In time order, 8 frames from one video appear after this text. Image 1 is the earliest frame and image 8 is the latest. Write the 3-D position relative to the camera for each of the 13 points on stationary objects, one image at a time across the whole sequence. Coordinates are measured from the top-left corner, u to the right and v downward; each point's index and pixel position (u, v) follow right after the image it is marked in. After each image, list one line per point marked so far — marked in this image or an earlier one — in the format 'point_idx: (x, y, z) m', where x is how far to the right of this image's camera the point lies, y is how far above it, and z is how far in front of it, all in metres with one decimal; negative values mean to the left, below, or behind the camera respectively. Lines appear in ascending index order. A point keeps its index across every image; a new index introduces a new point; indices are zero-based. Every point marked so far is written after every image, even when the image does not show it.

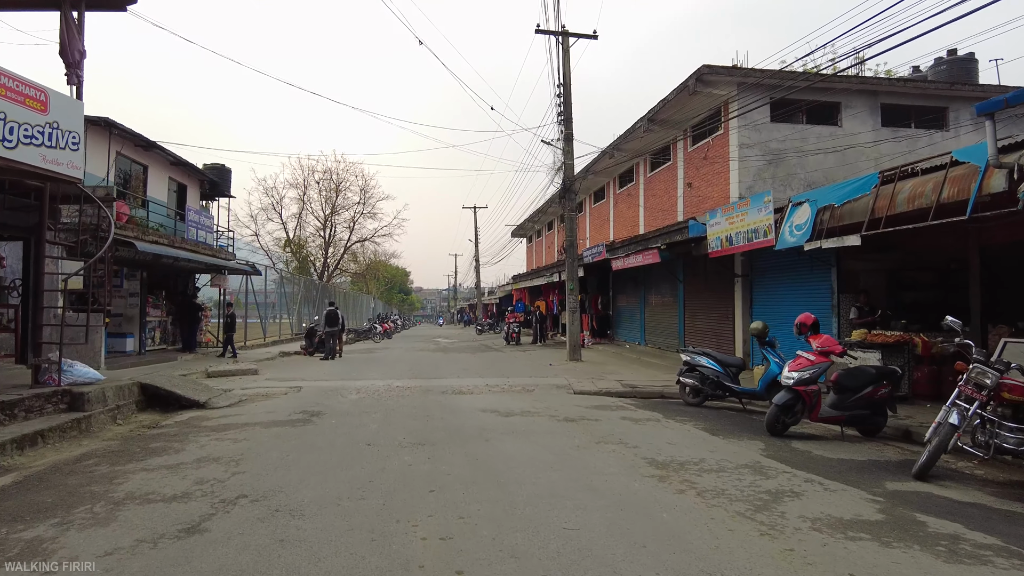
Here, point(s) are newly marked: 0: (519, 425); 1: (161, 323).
0: (+0.1, -1.4, +6.9) m
1: (-9.0, -0.9, +17.1) m
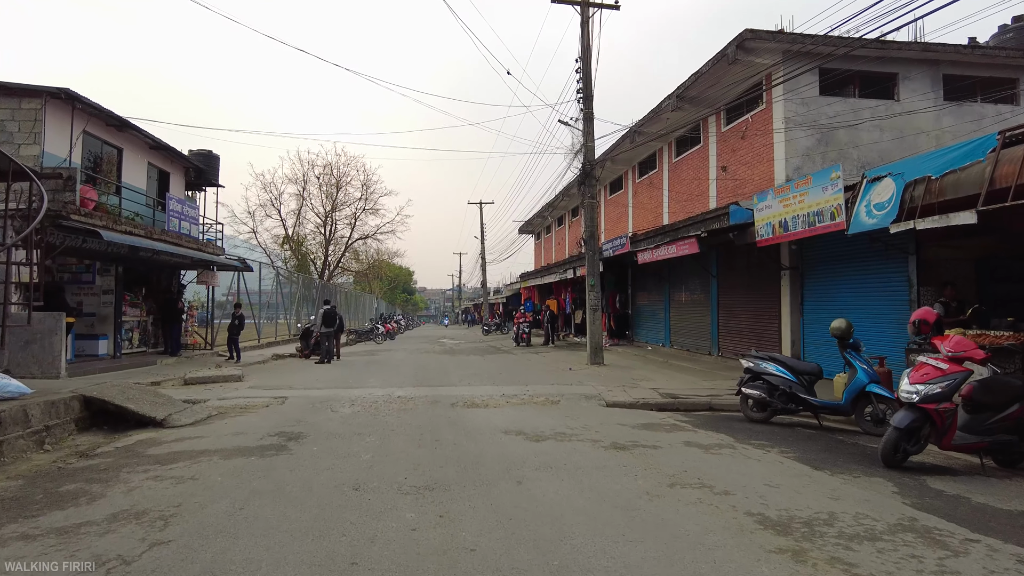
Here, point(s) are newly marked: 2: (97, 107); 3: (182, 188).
0: (+0.4, -1.3, +5.3) m
1: (-8.7, -0.9, +15.5) m
2: (-7.4, +3.2, +11.8) m
3: (-8.4, +2.5, +16.9) m
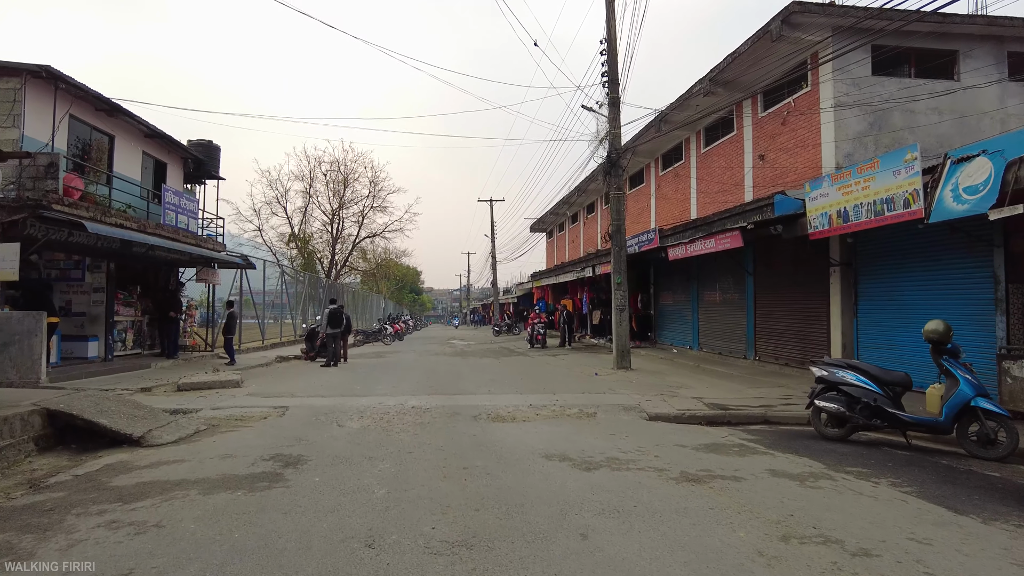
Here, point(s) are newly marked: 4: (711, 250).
0: (+0.7, -1.3, +4.2) m
1: (-8.3, -0.8, +14.6) m
2: (-7.0, +3.3, +10.9) m
3: (-8.0, +2.6, +16.0) m
4: (+3.9, +0.7, +12.6) m
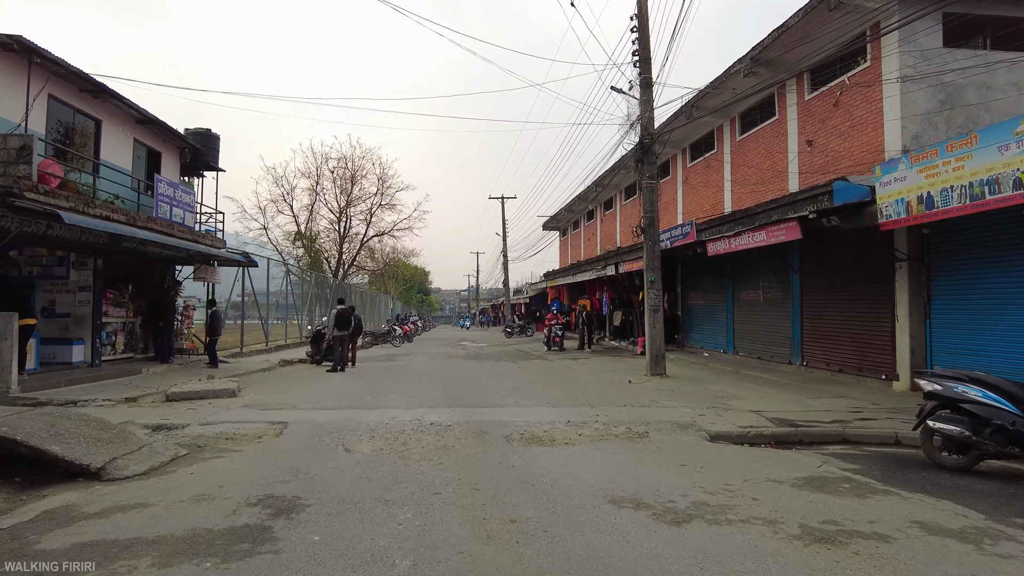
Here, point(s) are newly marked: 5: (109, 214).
0: (+1.0, -1.3, +3.0) m
1: (-7.8, -0.8, +13.5) m
2: (-6.6, +3.3, +9.8) m
3: (-7.5, +2.6, +14.9) m
4: (+4.3, +0.8, +11.4) m
5: (-6.7, +1.2, +11.1) m
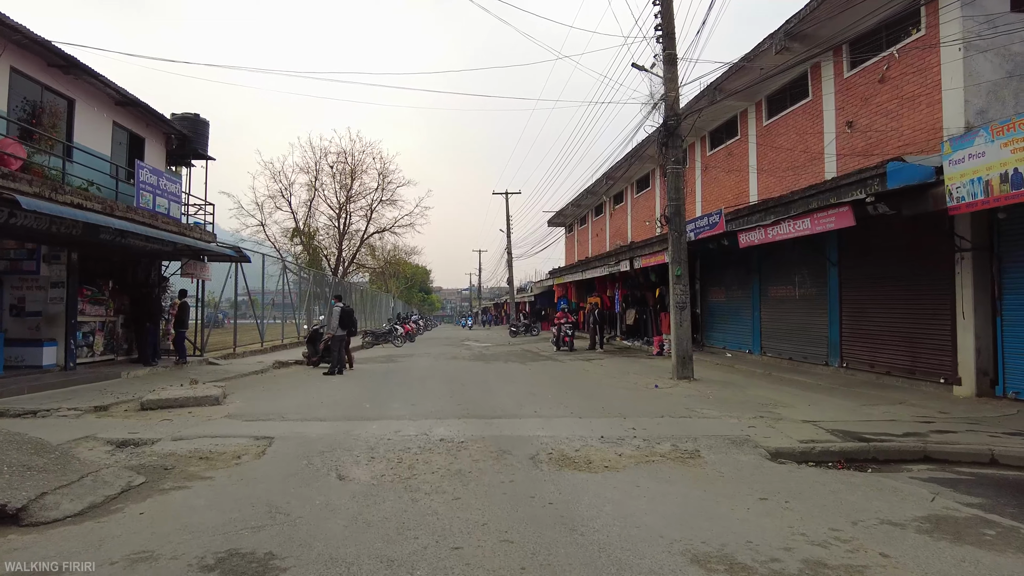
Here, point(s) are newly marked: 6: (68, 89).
0: (+1.2, -1.2, +2.0) m
1: (-7.6, -0.7, +12.4) m
2: (-6.4, +3.4, +8.7) m
3: (-7.3, +2.7, +13.8) m
4: (+4.5, +0.9, +10.3) m
5: (-6.5, +1.3, +10.0) m
6: (-7.0, +3.2, +10.6) m
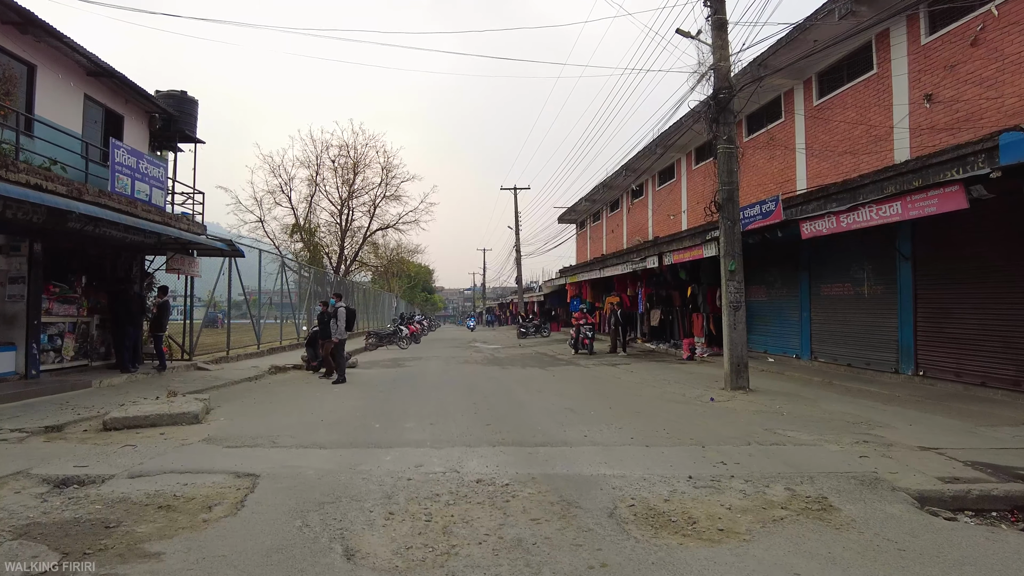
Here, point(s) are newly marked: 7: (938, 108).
0: (+1.6, -1.1, +0.5) m
1: (-7.2, -0.7, +11.0) m
2: (-6.0, +3.4, +7.2) m
3: (-6.9, +2.7, +12.4) m
4: (+4.9, +0.9, +8.8) m
5: (-6.1, +1.4, +8.6) m
6: (-6.6, +3.2, +9.1) m
7: (+6.2, +2.6, +9.7) m
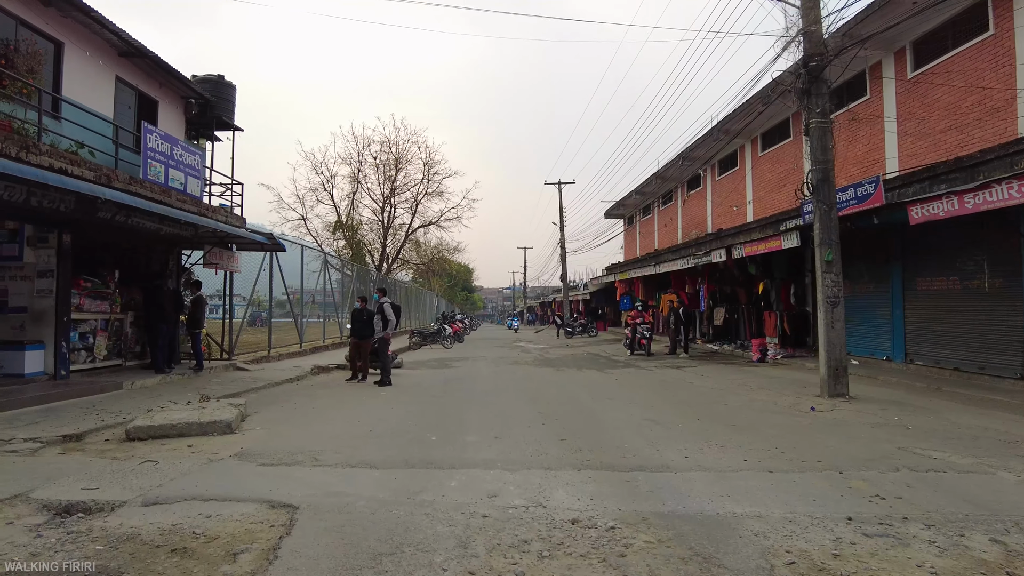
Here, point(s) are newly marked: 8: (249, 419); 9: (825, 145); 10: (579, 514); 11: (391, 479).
0: (+2.0, -1.0, -0.6) m
1: (-6.2, -0.6, +10.3) m
2: (-5.3, +3.5, +6.5) m
3: (-5.9, +2.8, +11.7) m
4: (+5.7, +1.0, +7.5) m
5: (-5.3, +1.4, +7.9) m
6: (-5.8, +3.3, +8.4) m
7: (+7.1, +2.7, +8.3) m
8: (-2.8, -1.4, +7.1) m
9: (+4.2, +1.9, +9.0) m
10: (+0.4, -1.2, +3.7) m
11: (-0.8, -1.3, +4.6) m
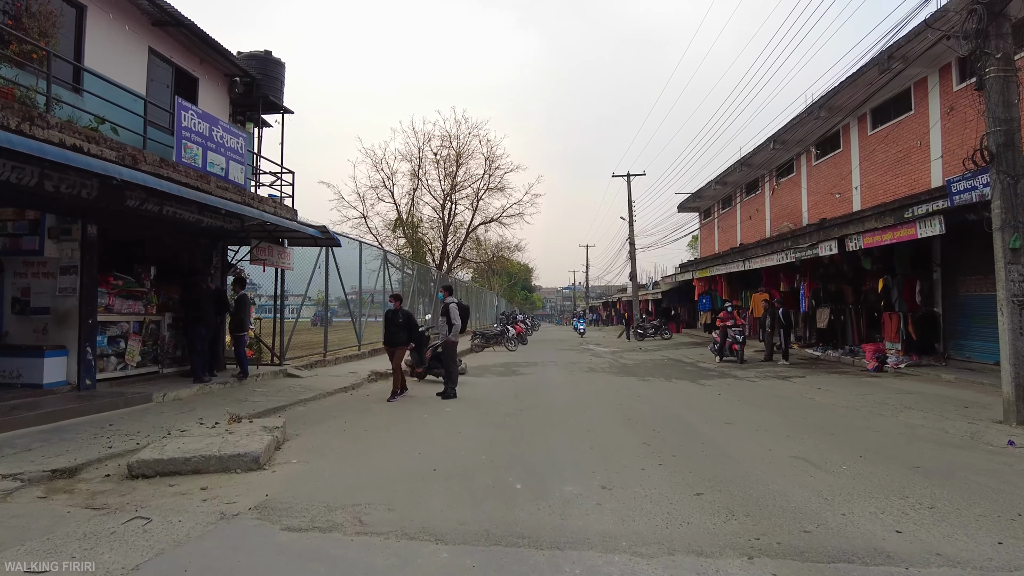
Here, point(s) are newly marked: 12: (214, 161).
0: (+2.1, -1.0, -2.4) m
1: (-5.1, -0.6, +9.2) m
2: (-4.5, +3.5, +5.4) m
3: (-4.6, +2.8, +10.6) m
4: (+6.6, +1.1, +5.4) m
5: (-4.4, +1.5, +6.7) m
6: (-4.8, +3.3, +7.3) m
7: (+8.0, +2.8, +6.0) m
8: (-1.9, -1.4, +5.7) m
9: (+5.2, +2.0, +7.0) m
10: (+0.9, -1.2, +2.1) m
11: (-0.2, -1.3, +3.0) m
12: (-4.2, +1.8, +9.4) m
